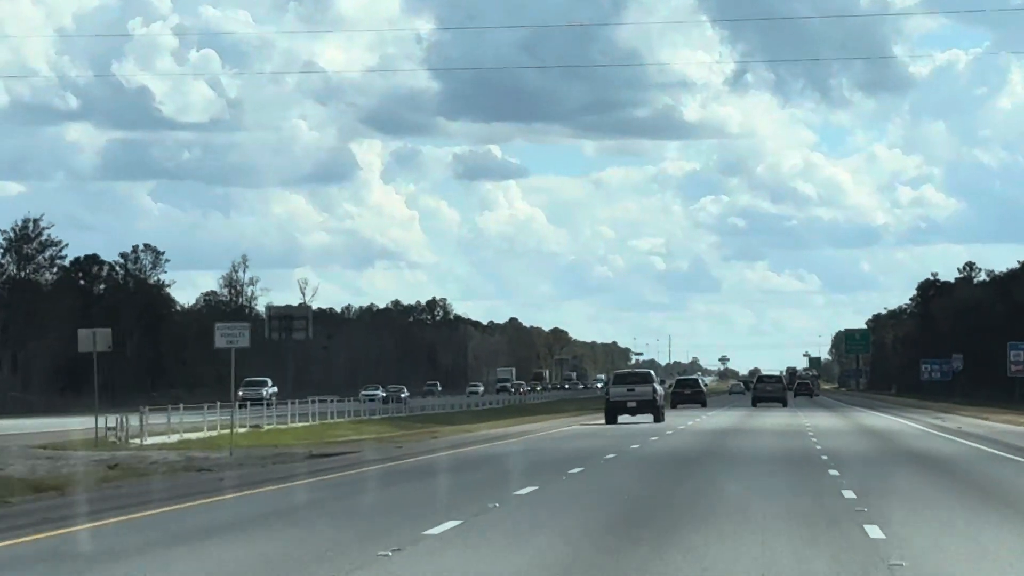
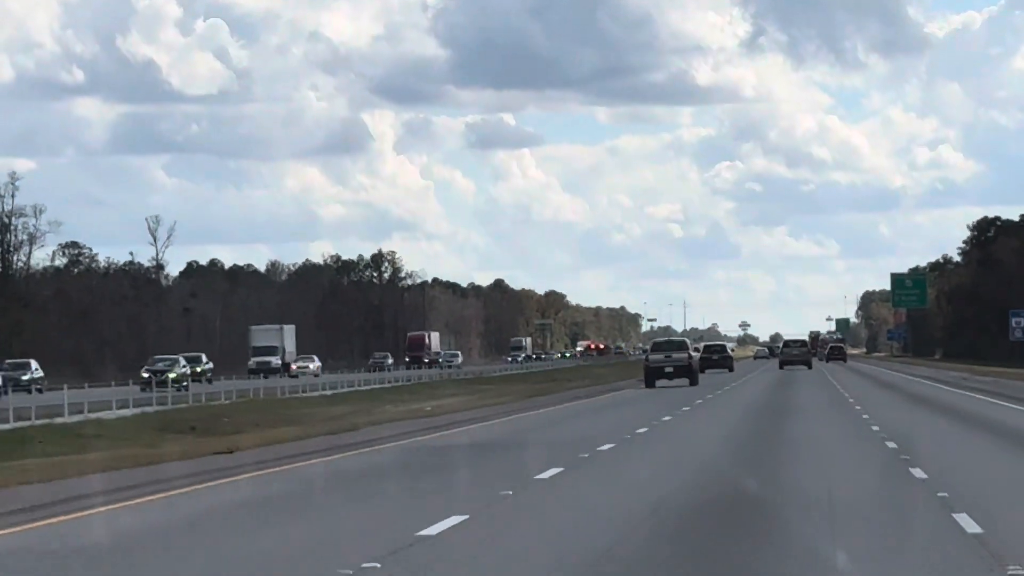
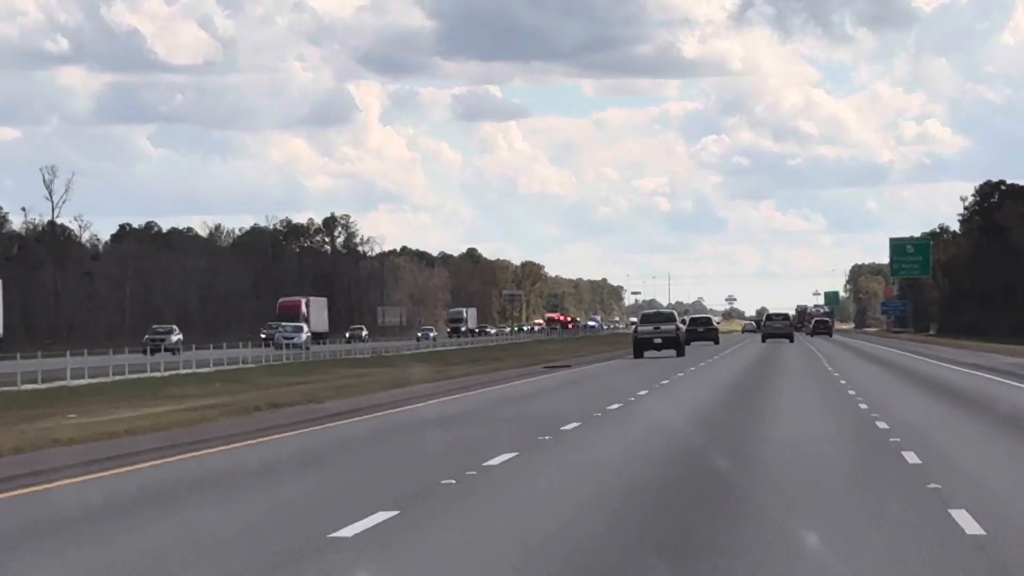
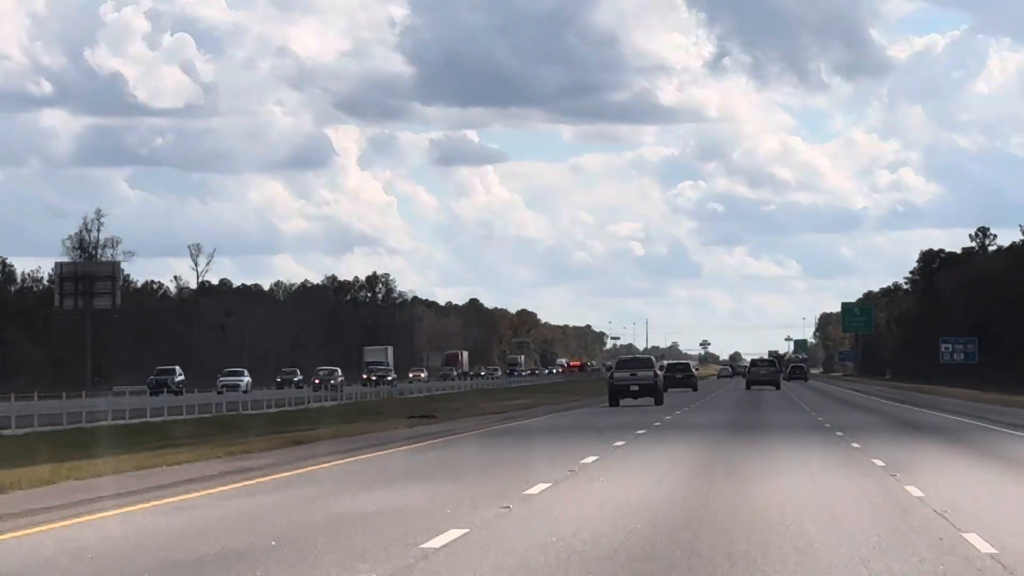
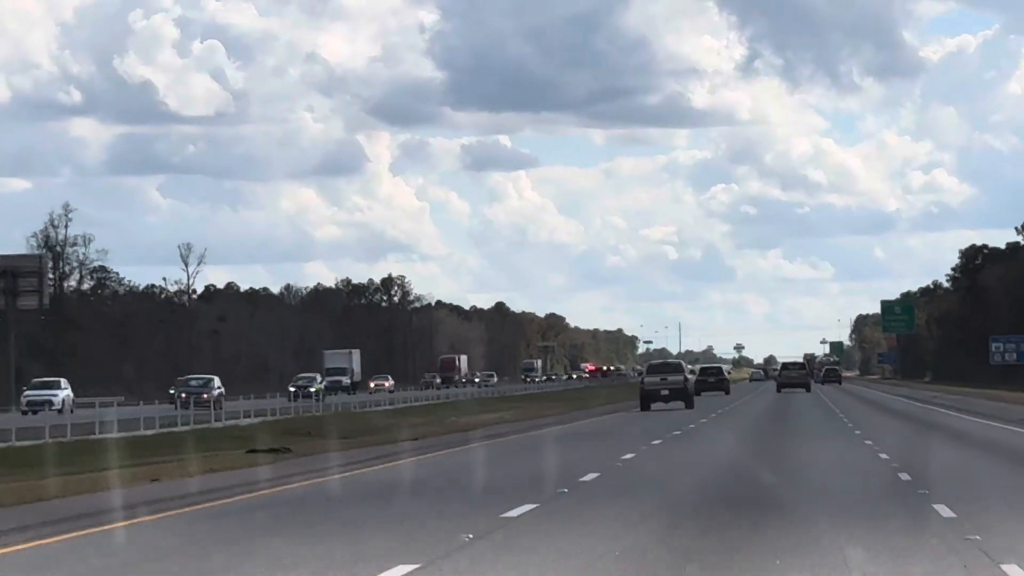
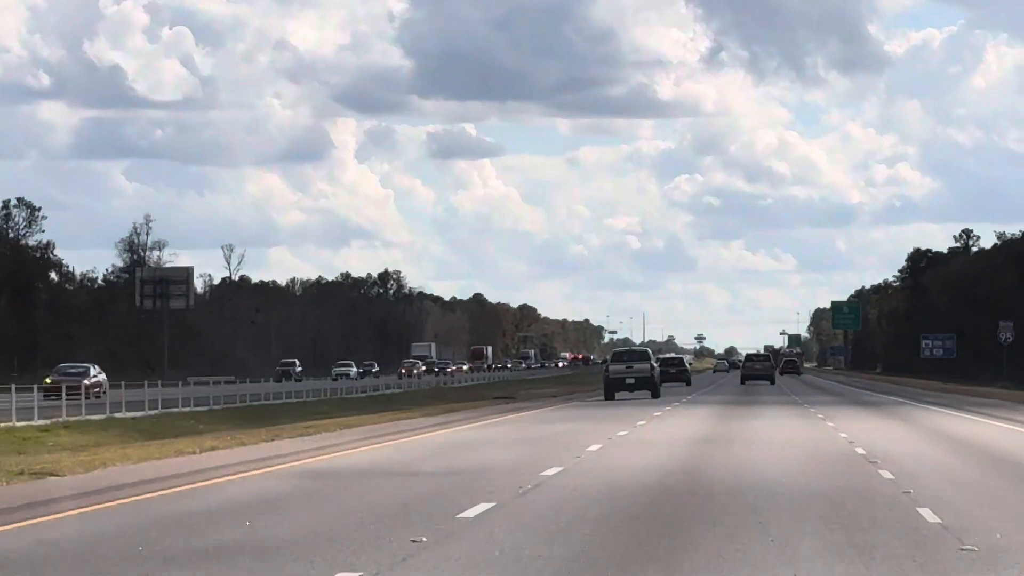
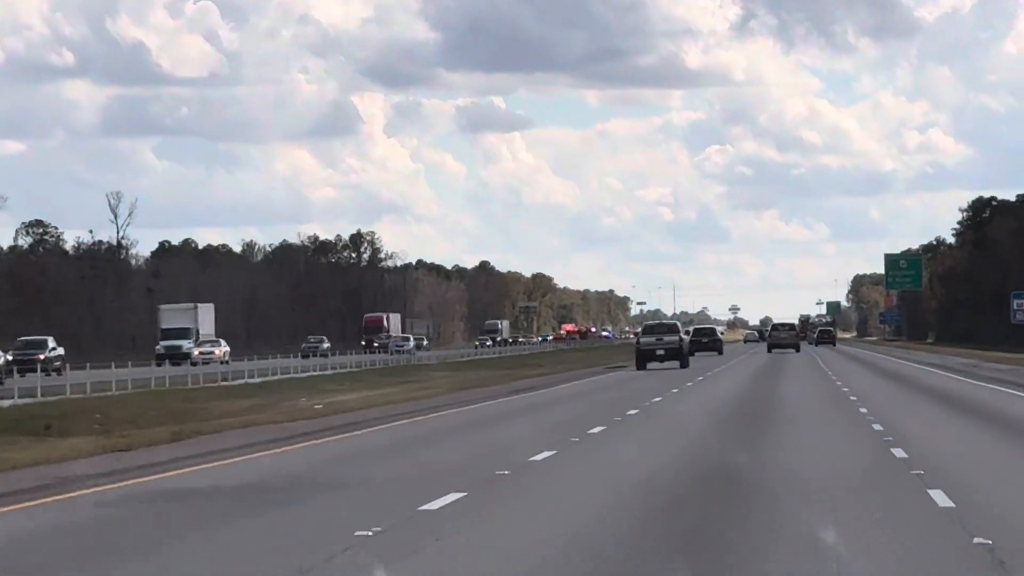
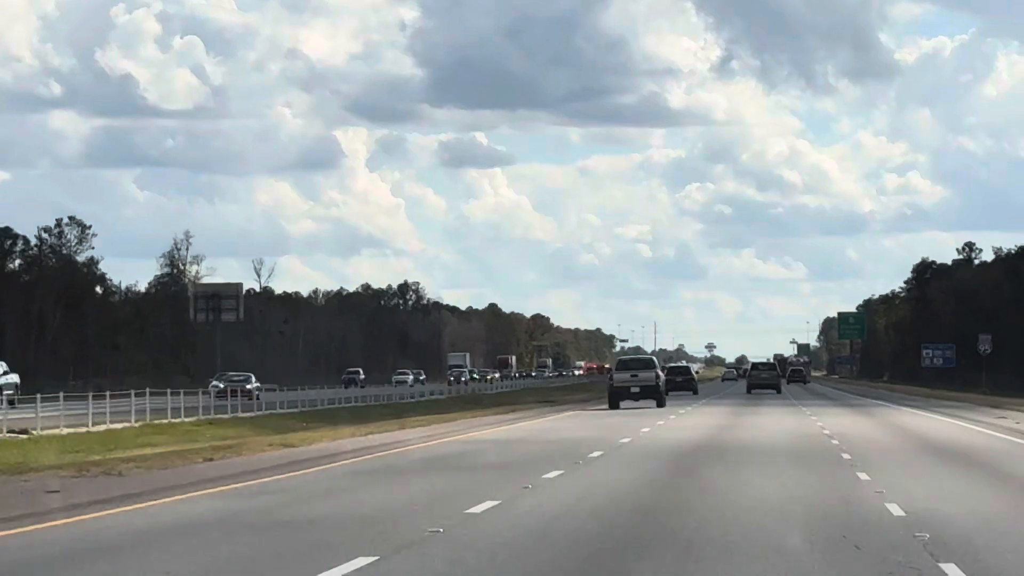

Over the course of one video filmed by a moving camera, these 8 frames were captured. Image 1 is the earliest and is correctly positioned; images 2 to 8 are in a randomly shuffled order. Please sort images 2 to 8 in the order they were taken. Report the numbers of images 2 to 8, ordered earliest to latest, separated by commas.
8, 6, 4, 5, 2, 7, 3
